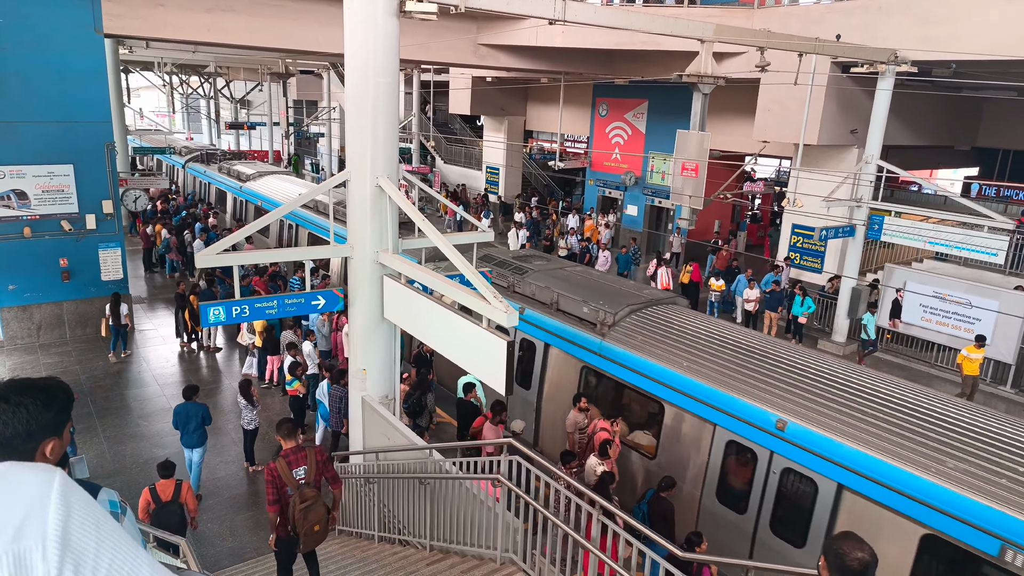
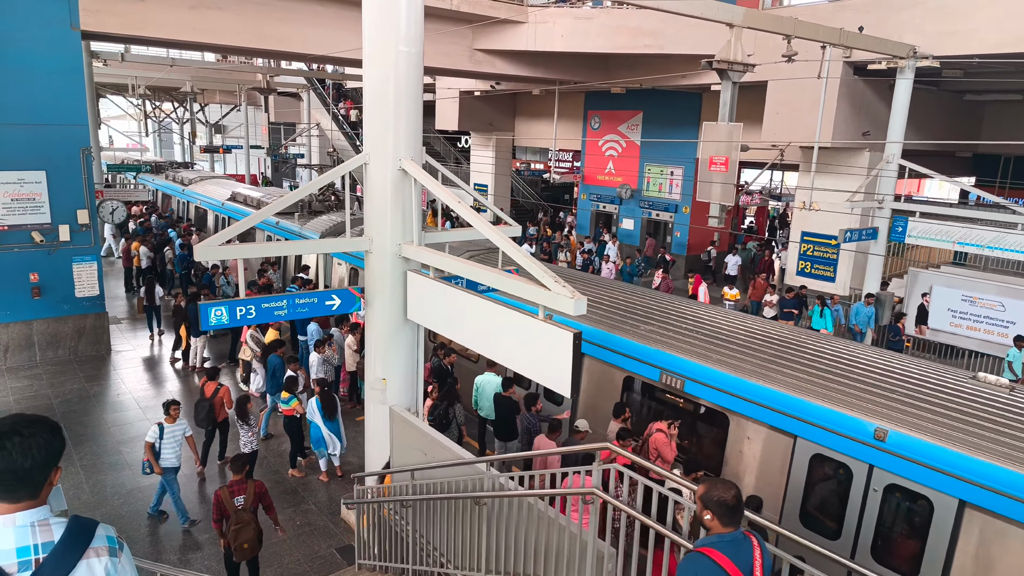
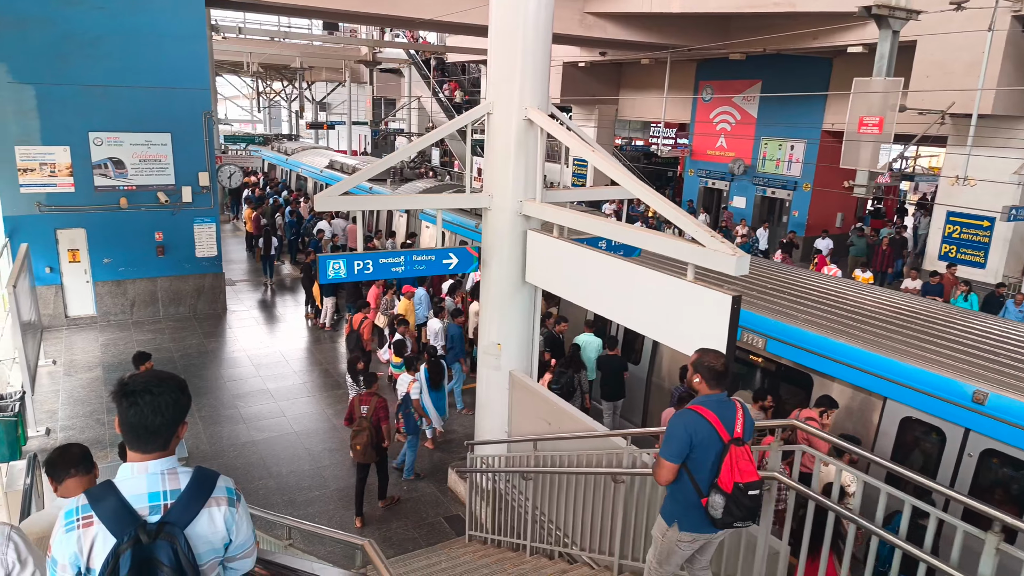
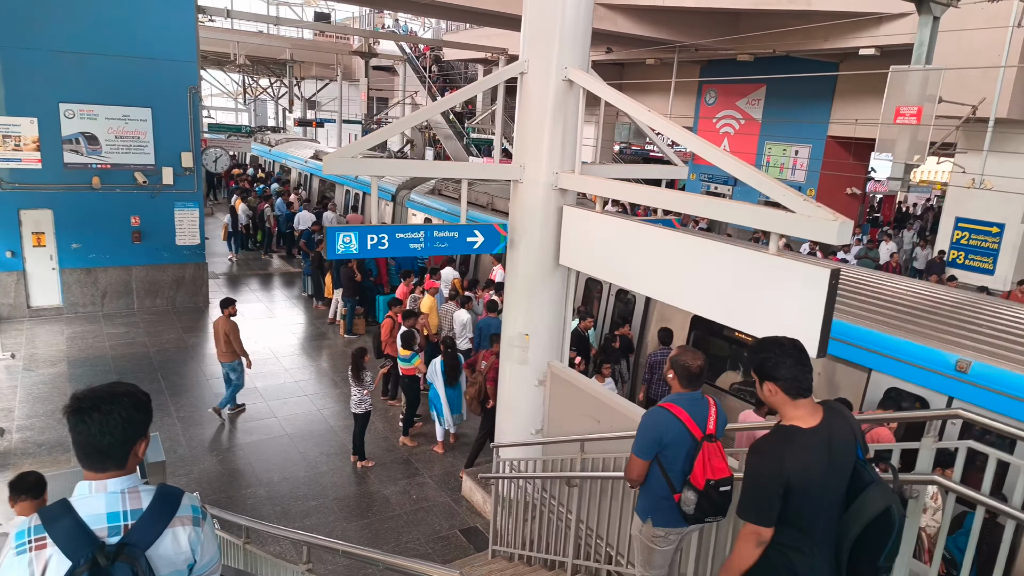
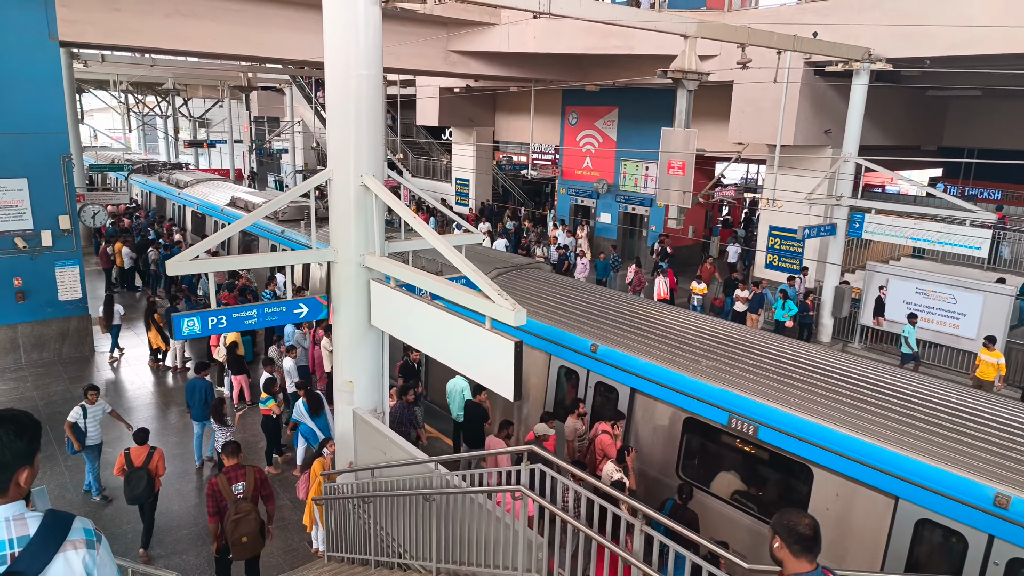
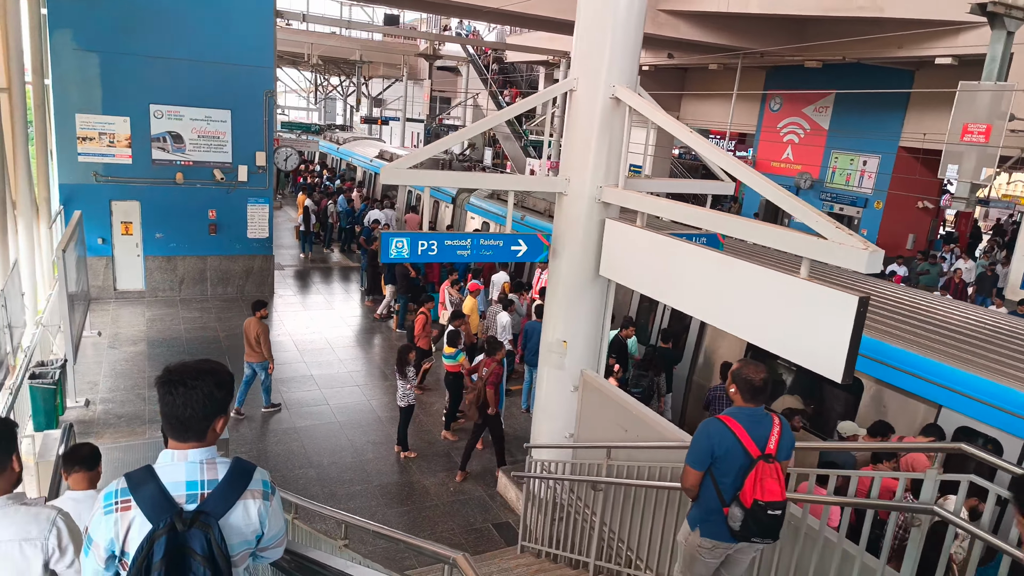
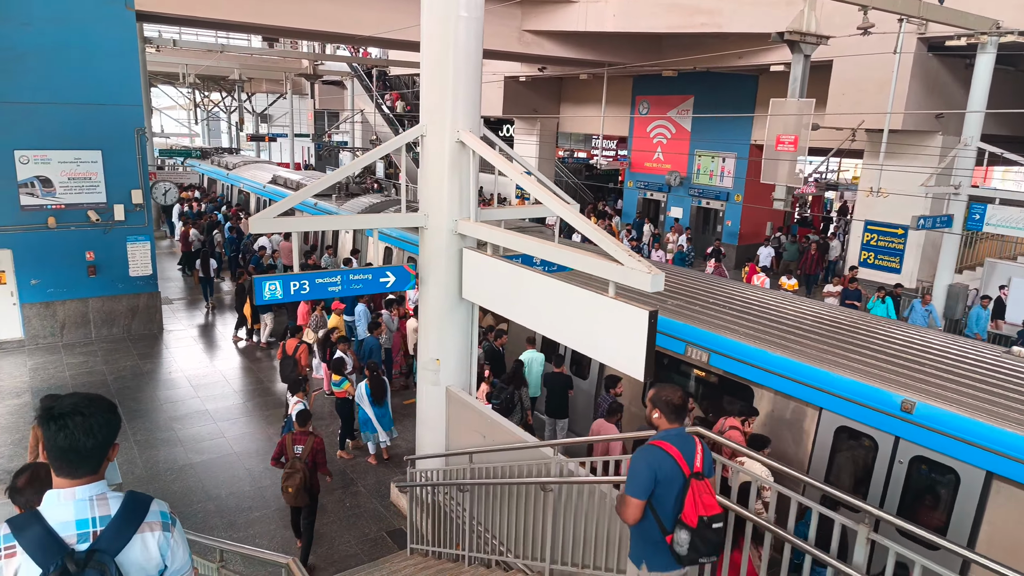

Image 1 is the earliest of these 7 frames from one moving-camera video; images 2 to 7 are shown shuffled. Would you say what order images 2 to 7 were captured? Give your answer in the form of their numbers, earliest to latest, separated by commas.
5, 2, 7, 3, 6, 4
